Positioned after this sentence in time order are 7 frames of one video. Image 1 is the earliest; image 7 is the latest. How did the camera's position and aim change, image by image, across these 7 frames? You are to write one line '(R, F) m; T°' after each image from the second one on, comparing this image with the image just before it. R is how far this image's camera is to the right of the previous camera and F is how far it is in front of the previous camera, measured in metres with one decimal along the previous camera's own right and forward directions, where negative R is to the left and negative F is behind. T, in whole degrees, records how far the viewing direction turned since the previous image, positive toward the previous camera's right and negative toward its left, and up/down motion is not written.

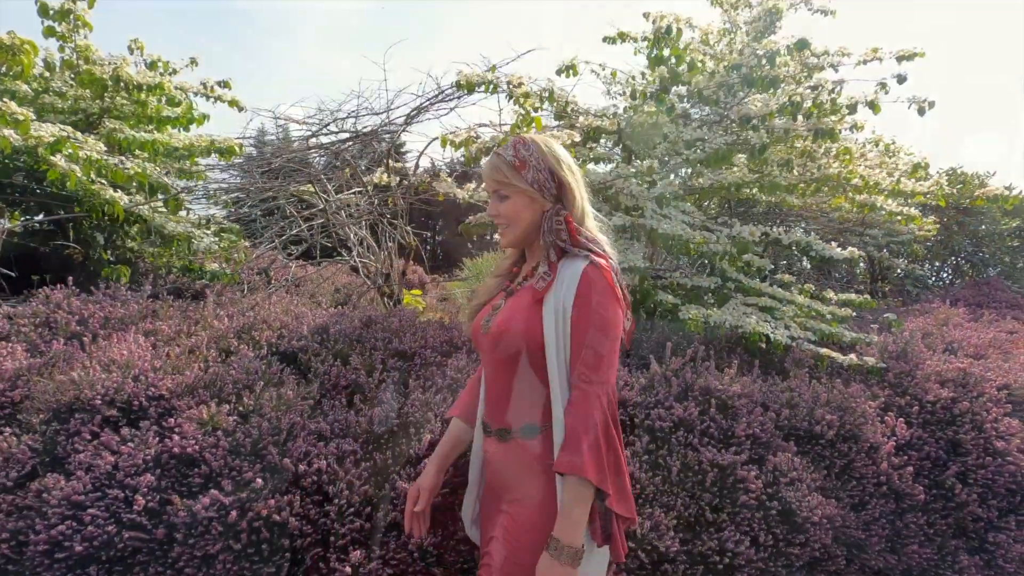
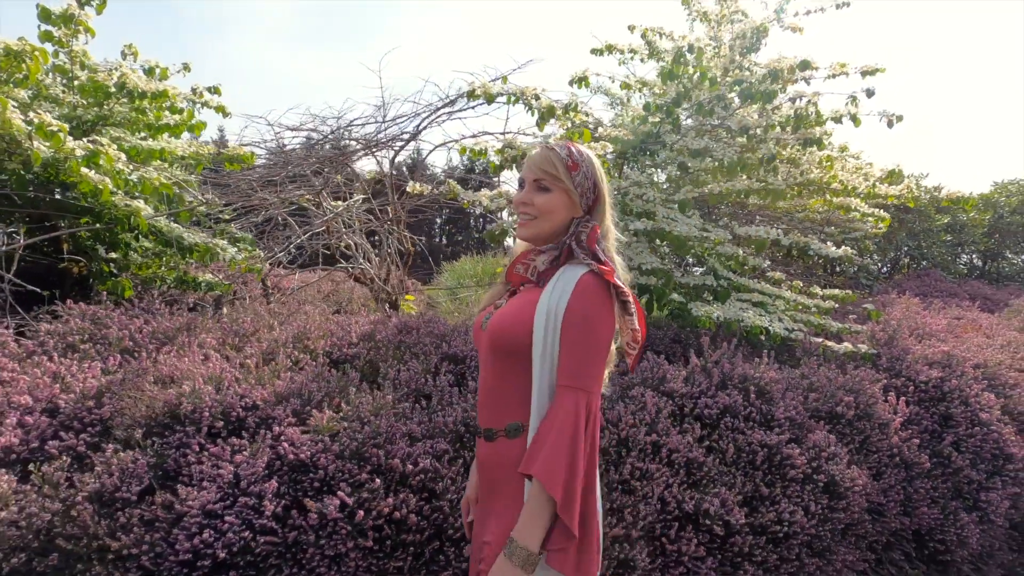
(-0.6, -0.1) m; +5°
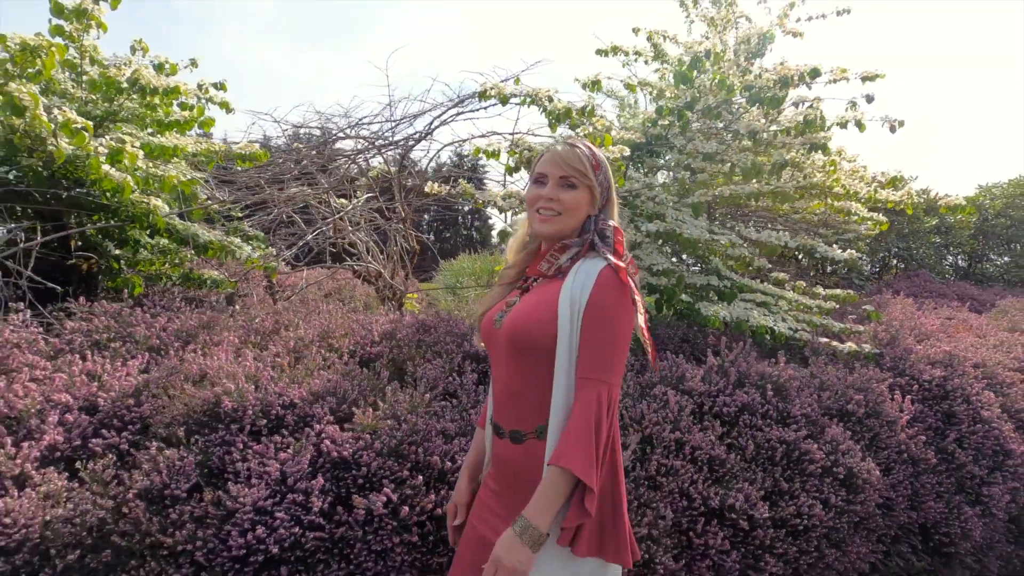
(-0.2, 0.0) m; +1°
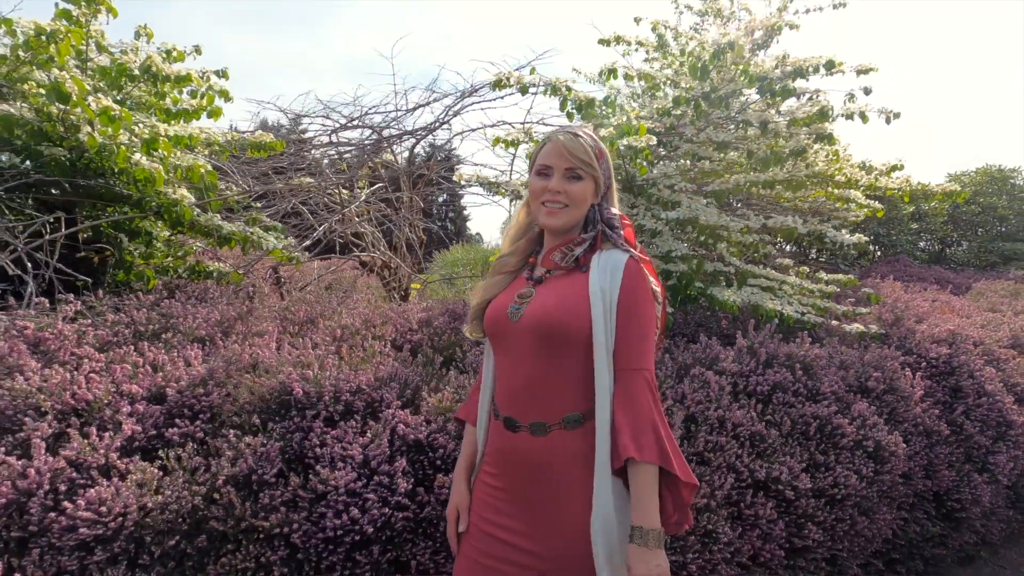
(-0.4, -0.1) m; +3°
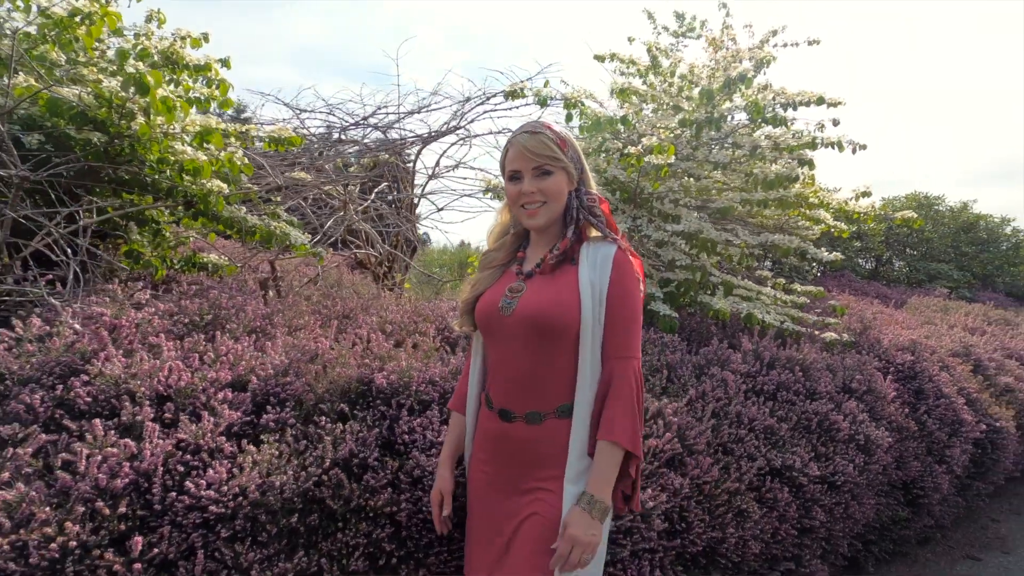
(-0.6, -0.2) m; +6°
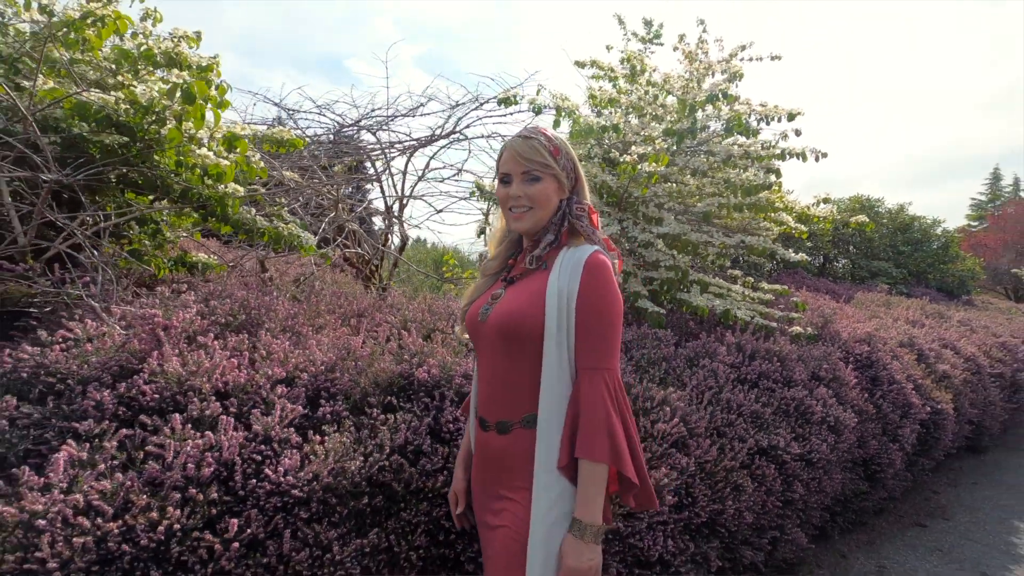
(-0.4, -0.2) m; +5°
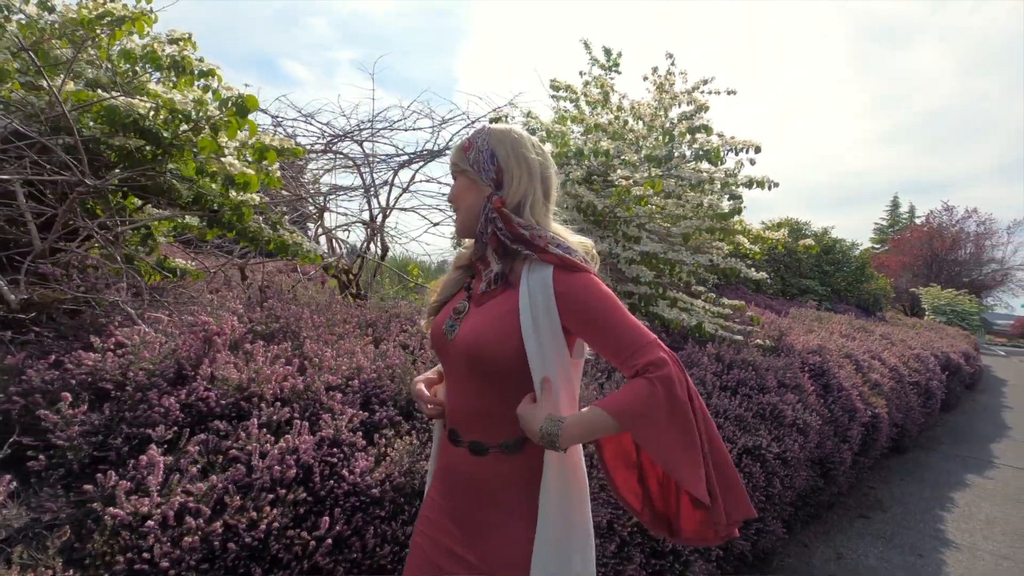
(-0.5, -0.2) m; +7°
